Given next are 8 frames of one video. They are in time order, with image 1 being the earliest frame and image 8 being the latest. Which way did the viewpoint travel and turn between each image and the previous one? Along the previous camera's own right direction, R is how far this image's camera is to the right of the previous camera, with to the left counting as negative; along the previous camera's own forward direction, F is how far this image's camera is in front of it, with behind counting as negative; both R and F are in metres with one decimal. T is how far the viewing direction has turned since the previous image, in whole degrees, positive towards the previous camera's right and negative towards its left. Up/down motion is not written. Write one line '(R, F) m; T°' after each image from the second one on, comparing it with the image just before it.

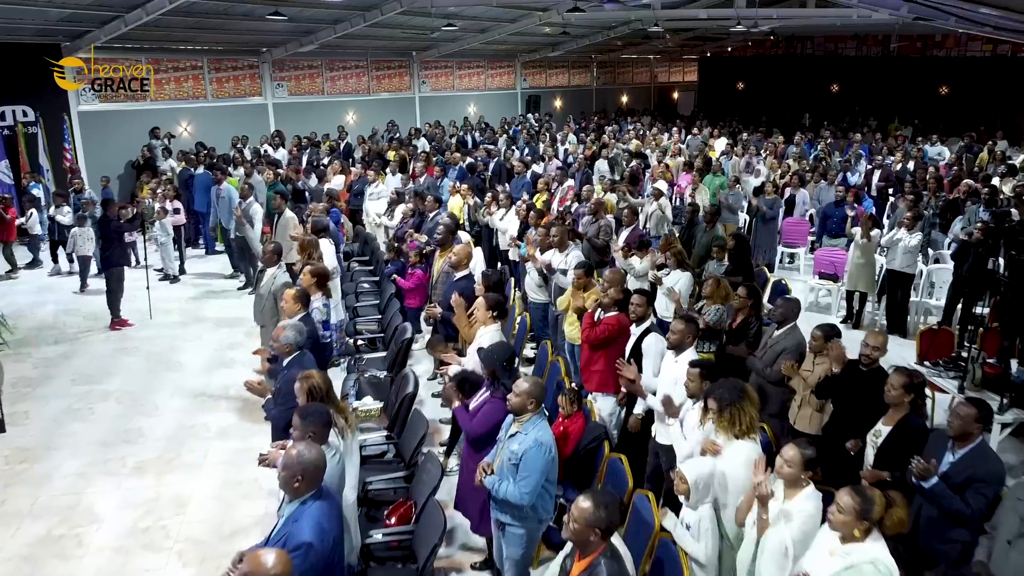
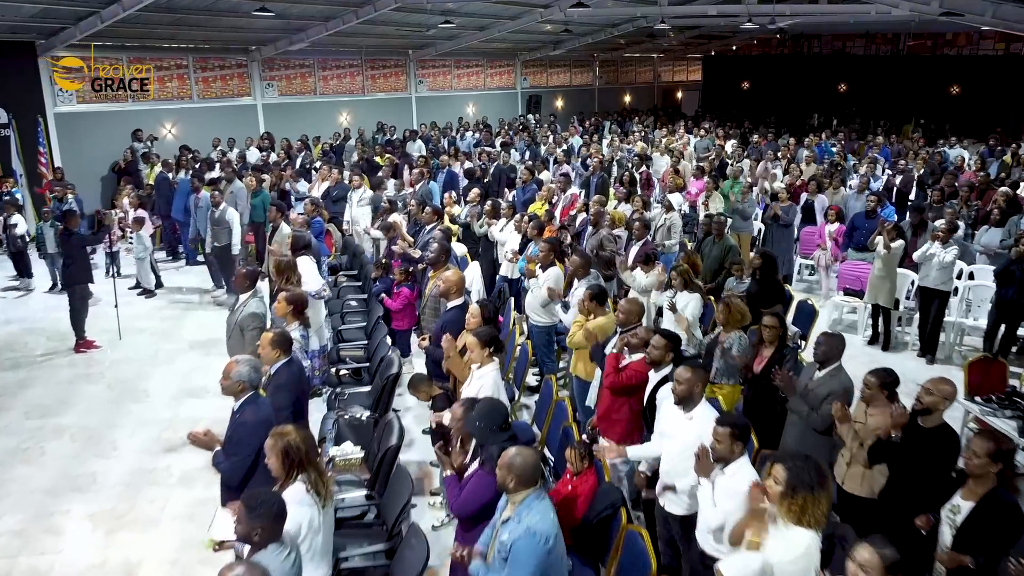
(0.0, +0.7) m; 0°
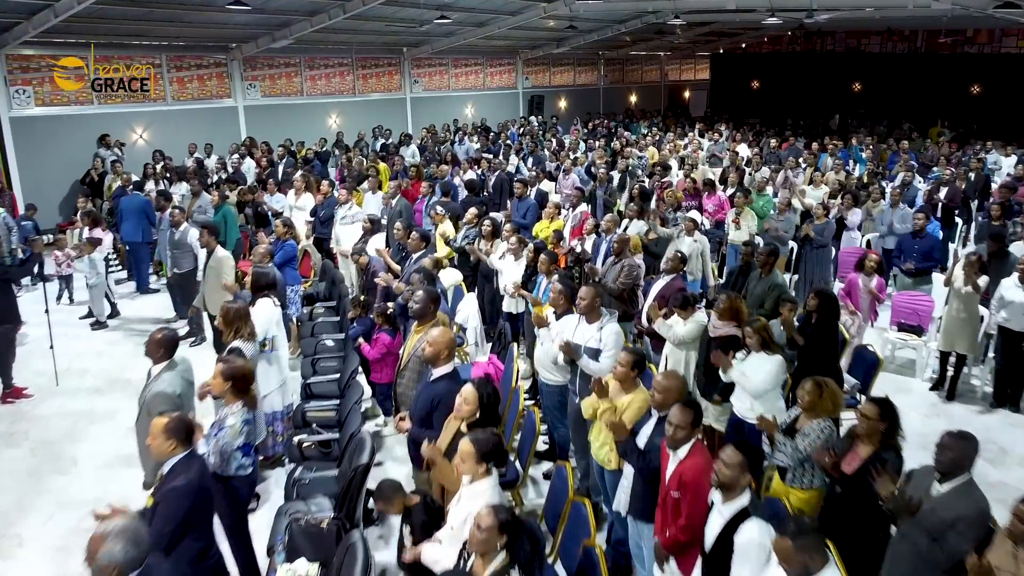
(0.0, +1.1) m; 0°
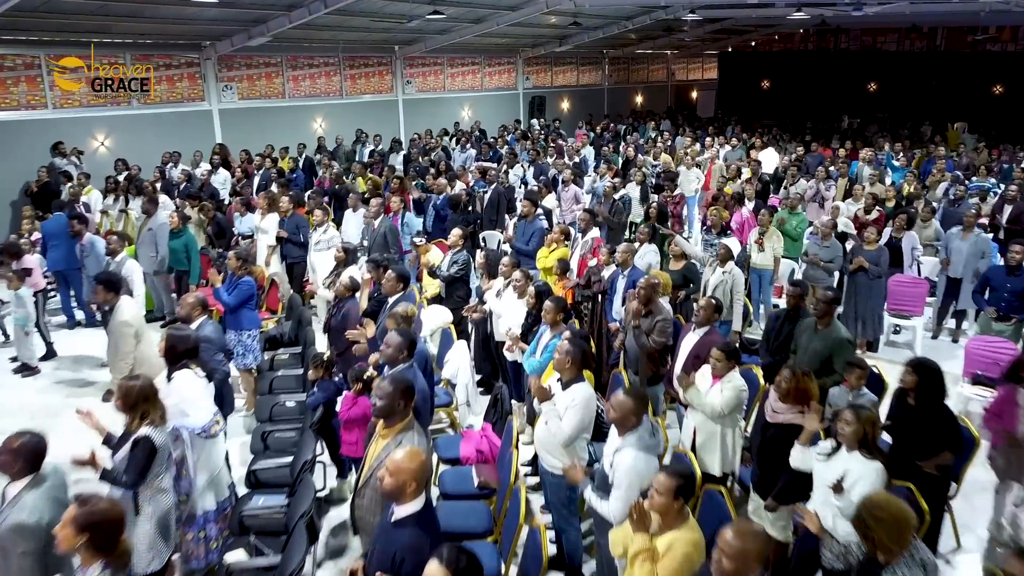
(0.0, +1.2) m; 0°
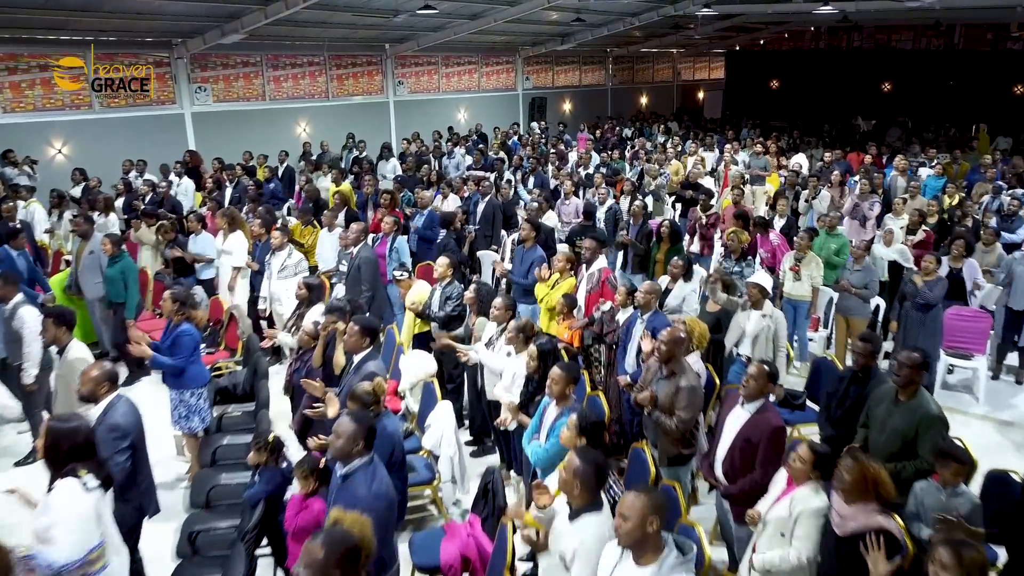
(0.0, +1.0) m; 0°
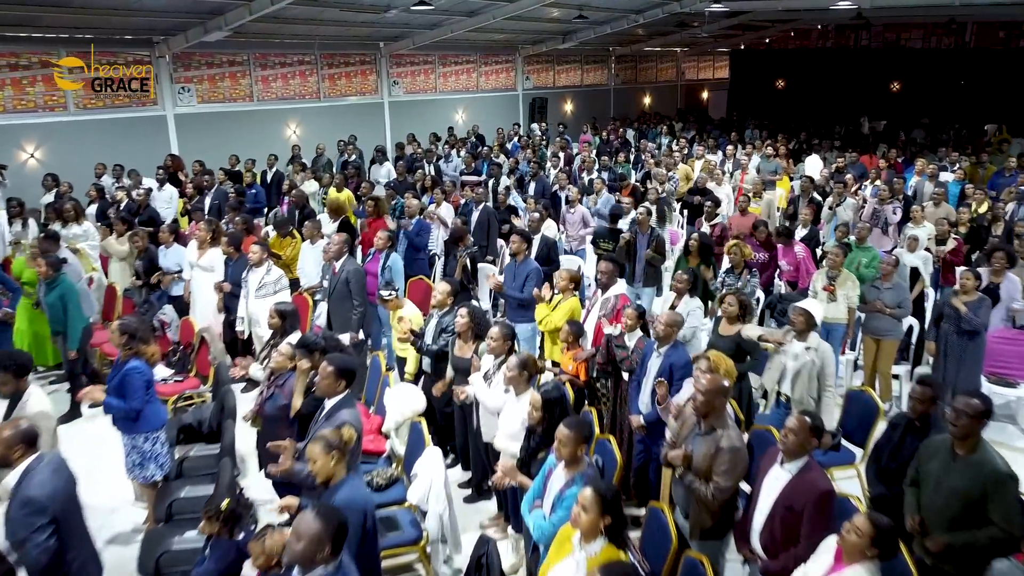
(0.0, +0.6) m; 0°
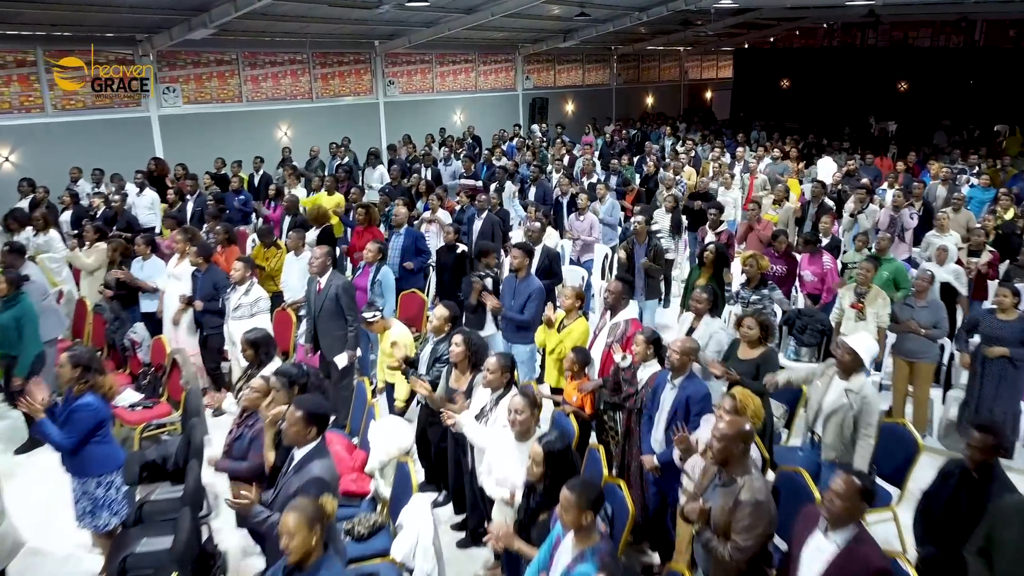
(0.0, +0.5) m; 0°
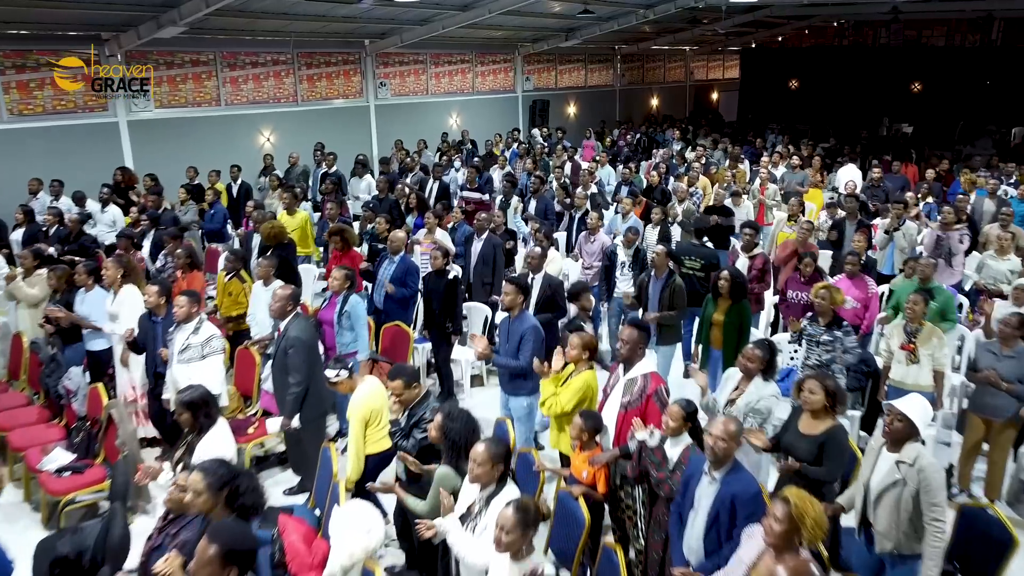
(0.0, +0.8) m; 0°
